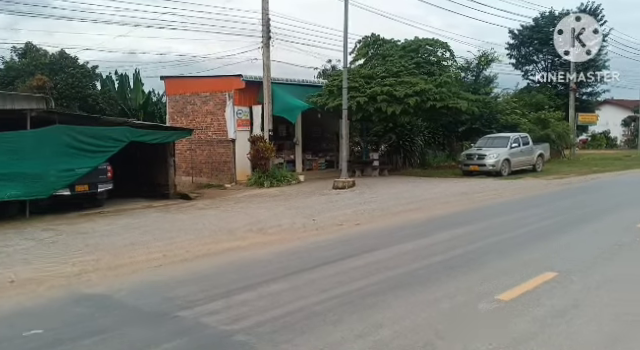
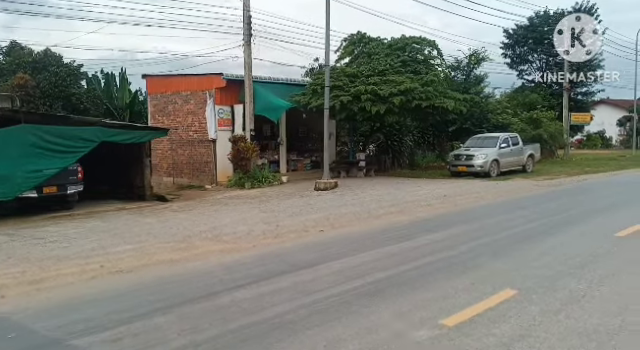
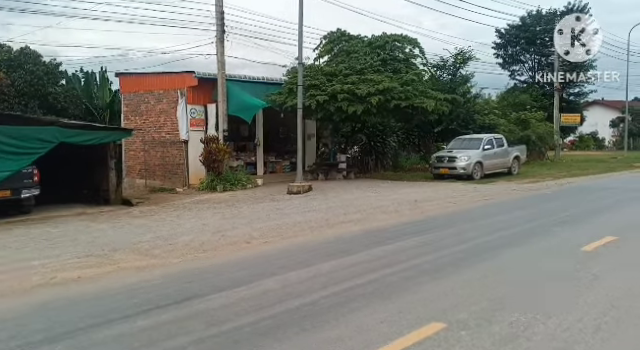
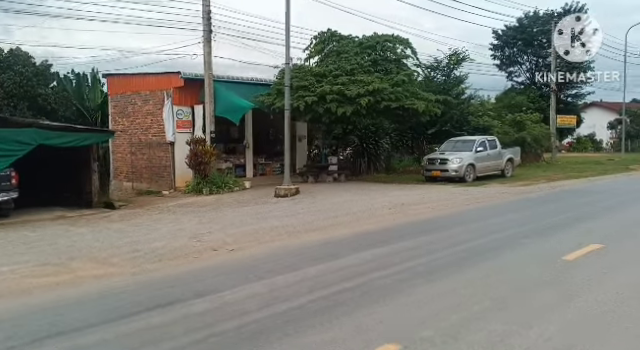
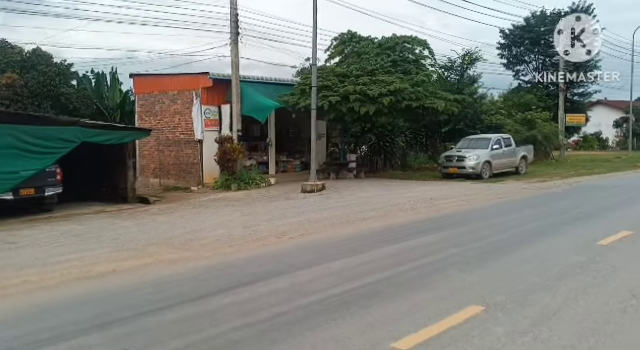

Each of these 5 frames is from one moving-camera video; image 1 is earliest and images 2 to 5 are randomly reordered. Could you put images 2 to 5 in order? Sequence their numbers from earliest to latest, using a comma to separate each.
2, 5, 3, 4
